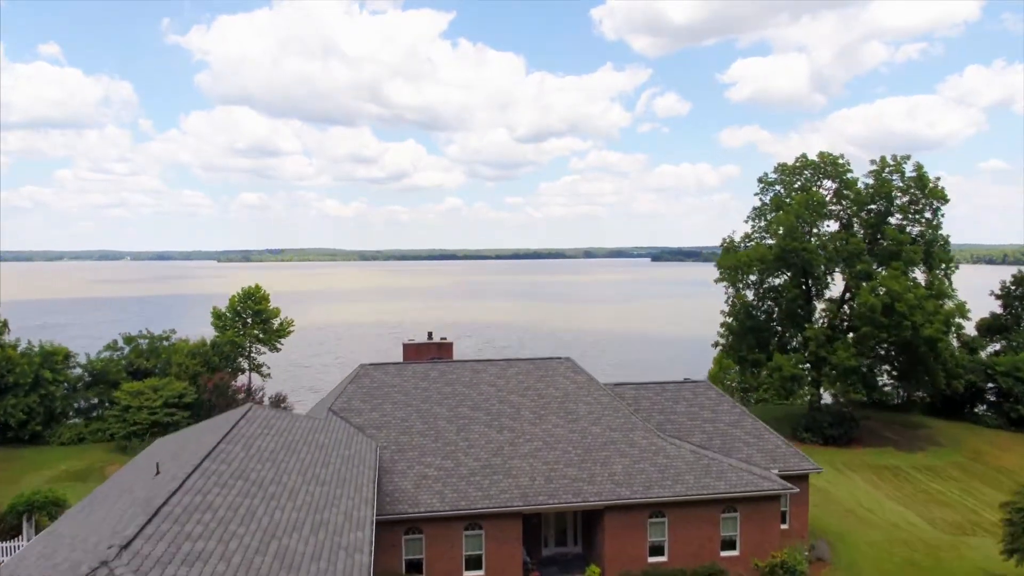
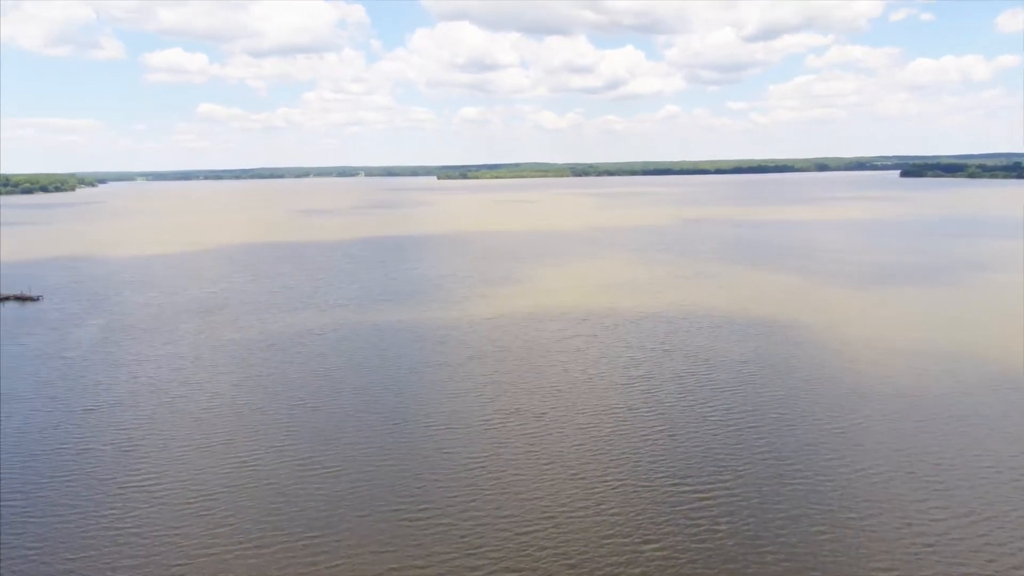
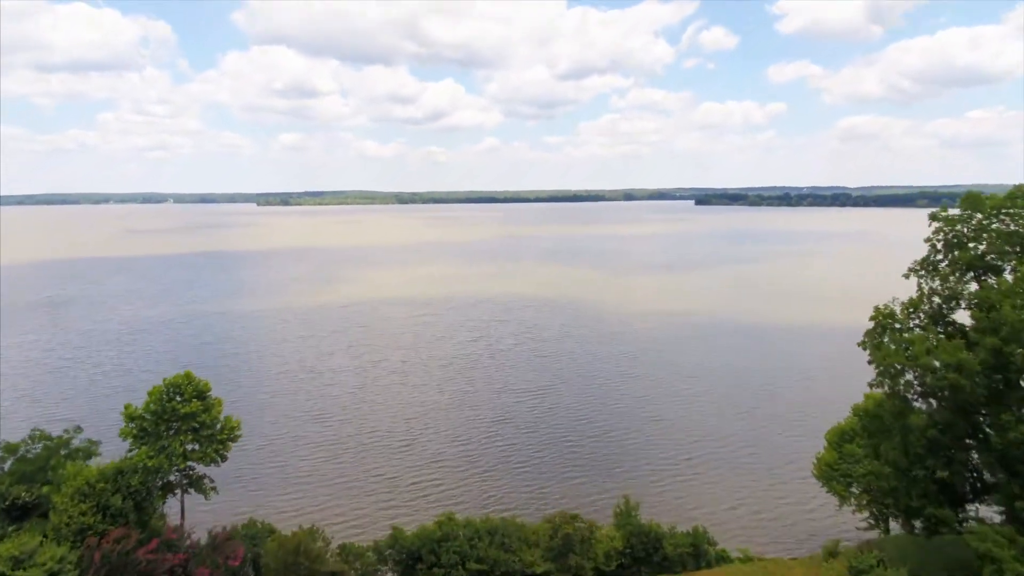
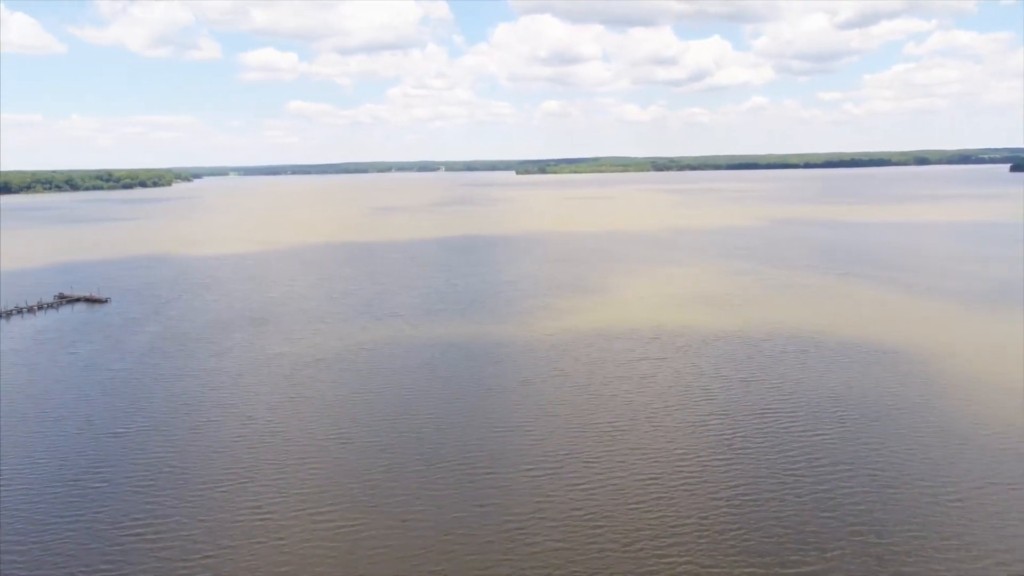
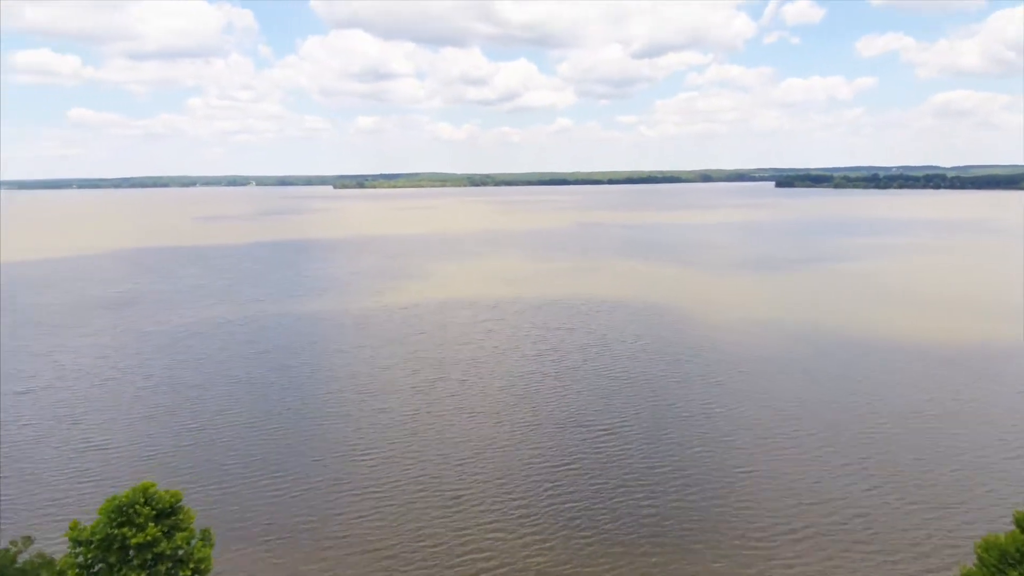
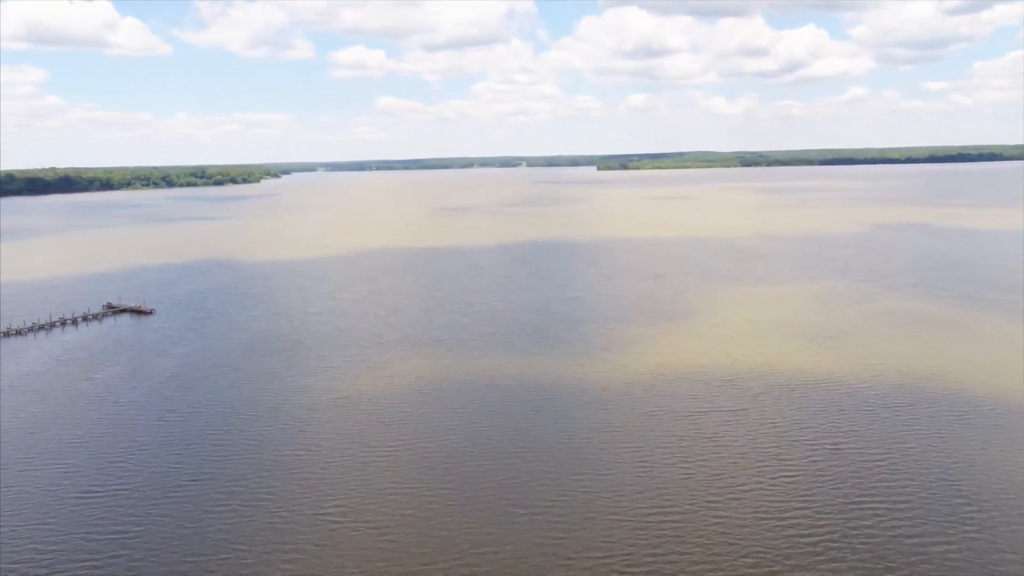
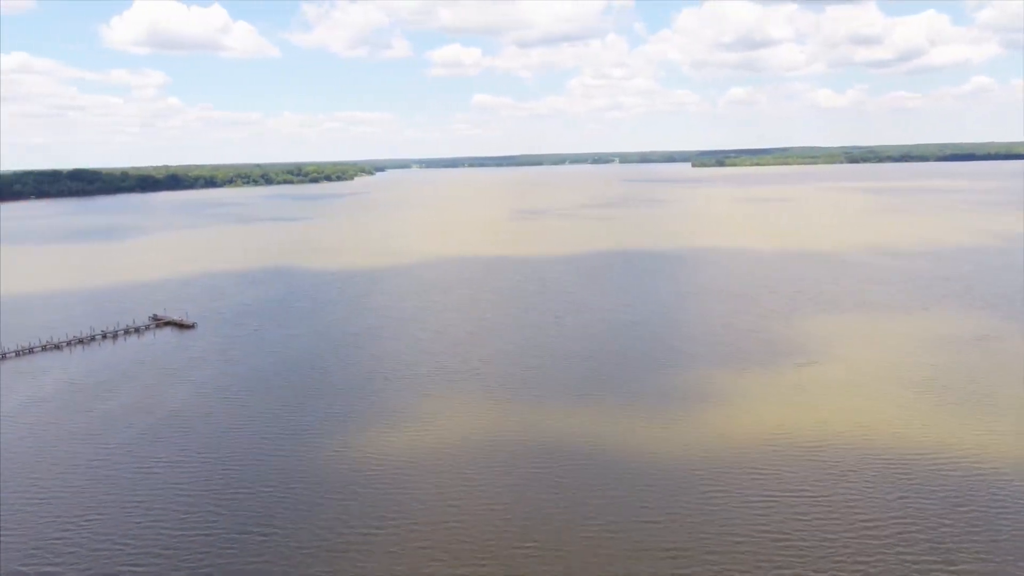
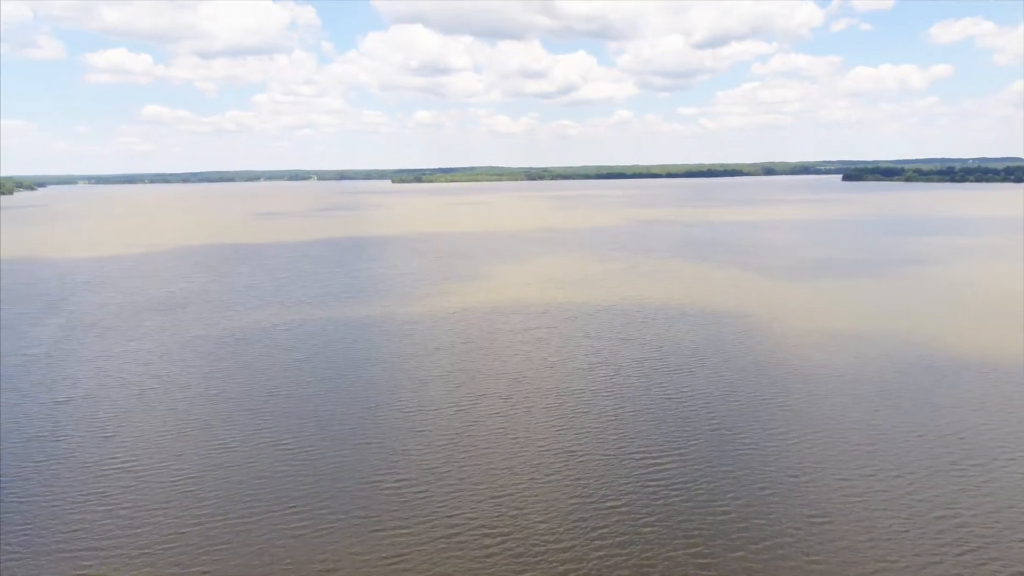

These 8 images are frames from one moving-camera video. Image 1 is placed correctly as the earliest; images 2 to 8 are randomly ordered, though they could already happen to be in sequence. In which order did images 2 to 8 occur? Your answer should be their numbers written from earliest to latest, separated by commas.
3, 5, 8, 2, 4, 6, 7
